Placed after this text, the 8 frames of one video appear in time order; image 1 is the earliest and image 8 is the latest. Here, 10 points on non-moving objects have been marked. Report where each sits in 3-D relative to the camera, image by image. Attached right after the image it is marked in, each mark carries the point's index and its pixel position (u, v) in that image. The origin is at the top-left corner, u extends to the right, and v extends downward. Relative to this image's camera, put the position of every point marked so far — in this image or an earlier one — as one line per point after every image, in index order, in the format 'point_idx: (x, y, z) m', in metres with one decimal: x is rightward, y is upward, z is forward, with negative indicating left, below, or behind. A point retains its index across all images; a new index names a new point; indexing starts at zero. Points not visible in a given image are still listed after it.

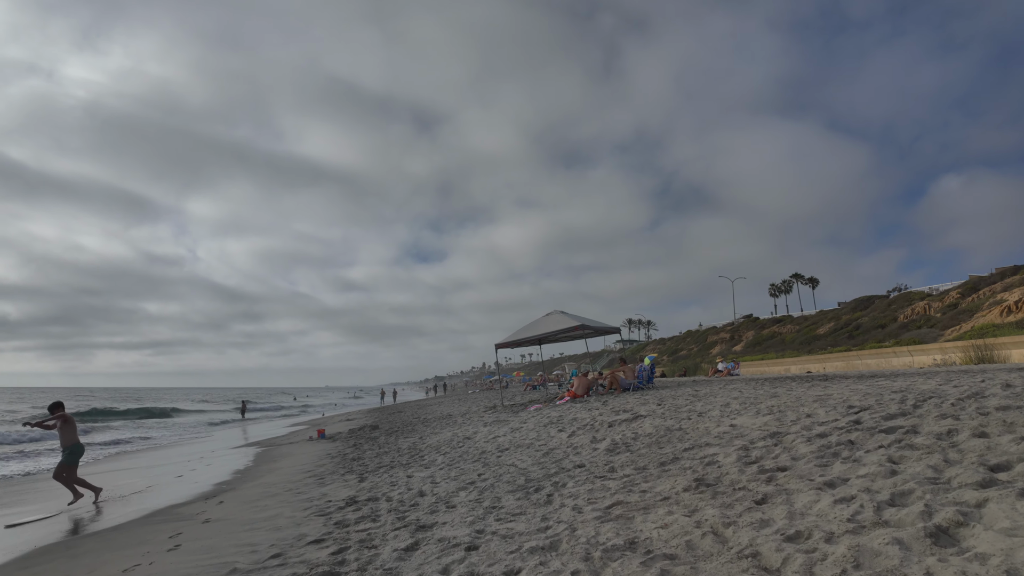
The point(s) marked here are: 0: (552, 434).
0: (+0.7, -2.5, +8.2) m
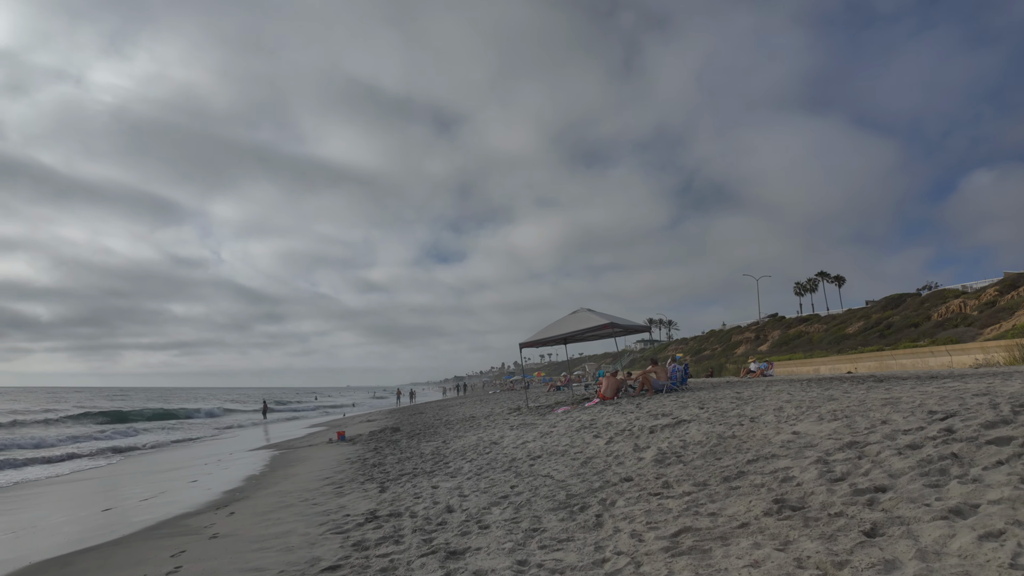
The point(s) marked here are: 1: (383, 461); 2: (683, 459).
0: (+1.2, -2.4, +7.5) m
1: (-2.3, -3.1, +8.7) m
2: (+2.0, -2.0, +5.6) m
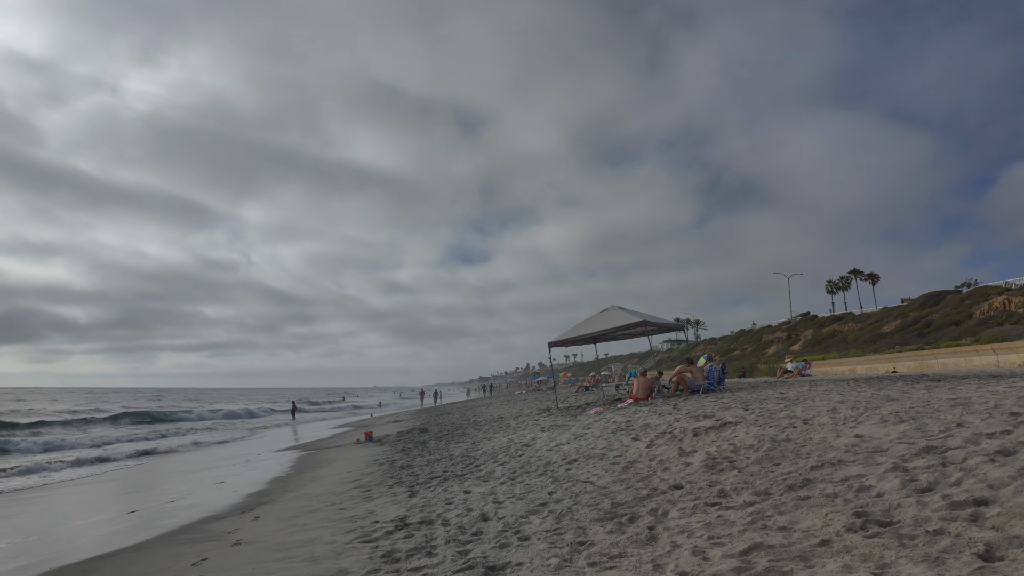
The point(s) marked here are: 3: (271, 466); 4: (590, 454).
0: (+1.7, -2.3, +7.1) m
1: (-1.7, -3.0, +8.4) m
2: (+2.4, -1.9, +5.1) m
3: (-5.5, -3.9, +10.6) m
4: (+1.1, -2.3, +6.7) m
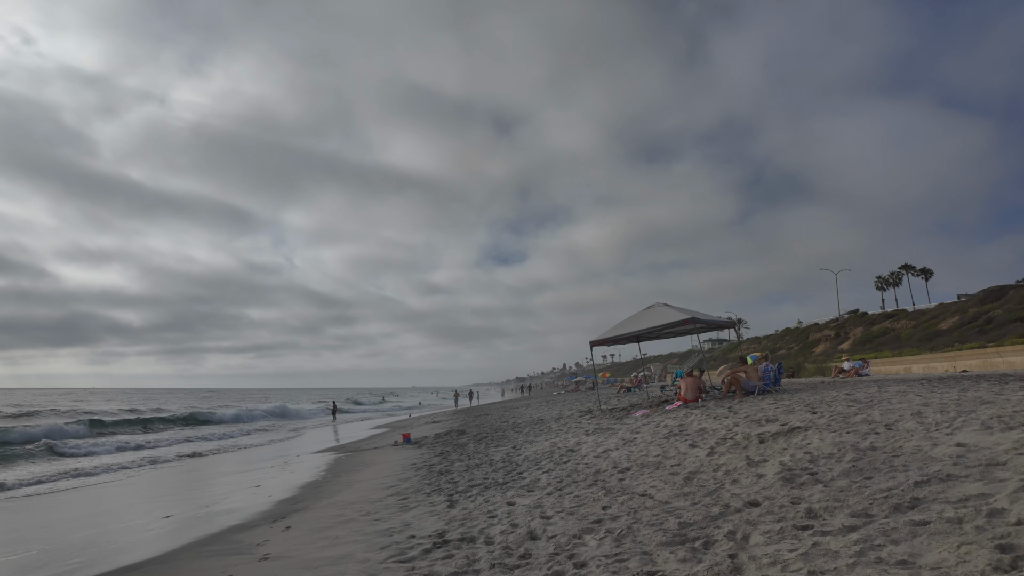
0: (+2.3, -2.2, +6.4) m
1: (-1.0, -3.0, +8.0) m
2: (+2.8, -1.7, +4.5) m
3: (-4.6, -3.9, +10.5) m
4: (+1.7, -2.2, +6.1) m
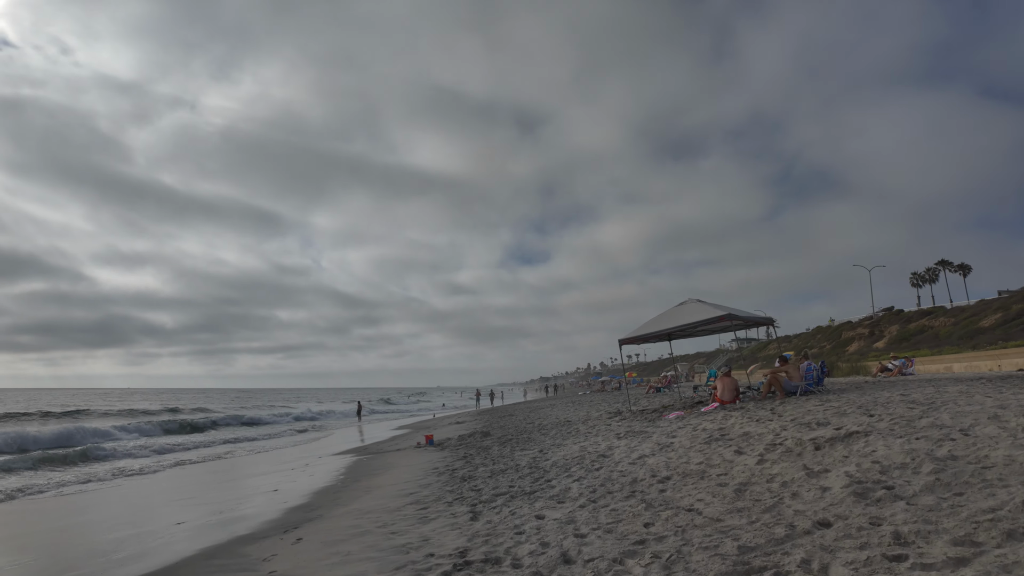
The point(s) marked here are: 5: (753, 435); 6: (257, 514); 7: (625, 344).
0: (+2.6, -2.0, +5.8) m
1: (-0.6, -2.9, +7.6) m
2: (+3.1, -1.6, +3.9) m
3: (-4.0, -3.9, +10.2) m
4: (+2.0, -2.1, +5.6) m
5: (+3.5, -2.1, +7.0) m
6: (-3.2, -2.9, +6.5) m
7: (+3.1, -1.6, +13.6) m
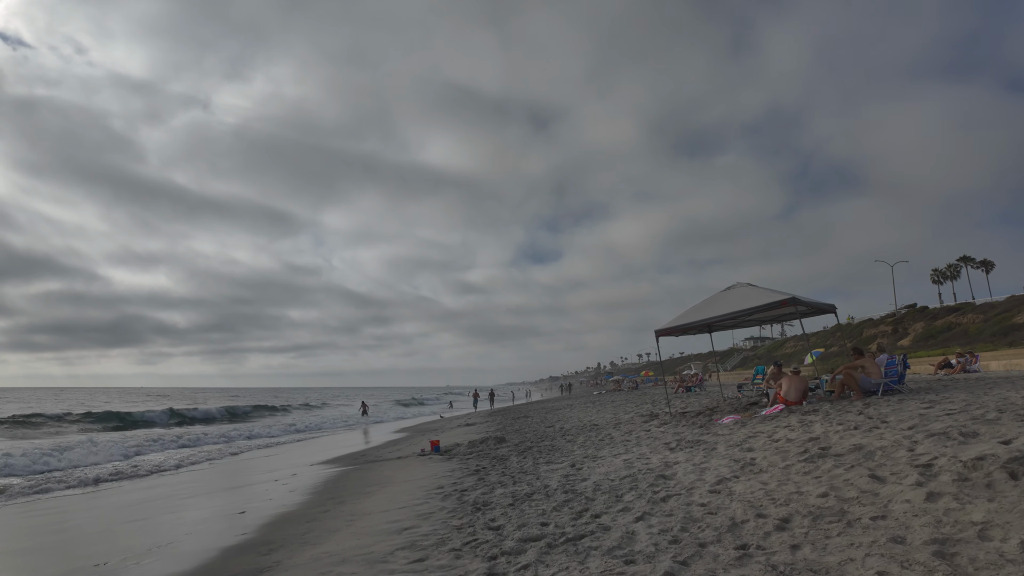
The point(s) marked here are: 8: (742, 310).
0: (+2.9, -1.6, +4.0) m
1: (-0.3, -2.5, +5.8) m
2: (+3.3, -1.2, +2.0) m
3: (-3.6, -3.5, +8.5) m
4: (+2.3, -1.7, +3.7) m
5: (+3.8, -1.7, +5.1) m
6: (-2.9, -2.5, +4.7) m
7: (+3.6, -1.1, +11.7) m
8: (+5.0, -0.5, +10.7) m
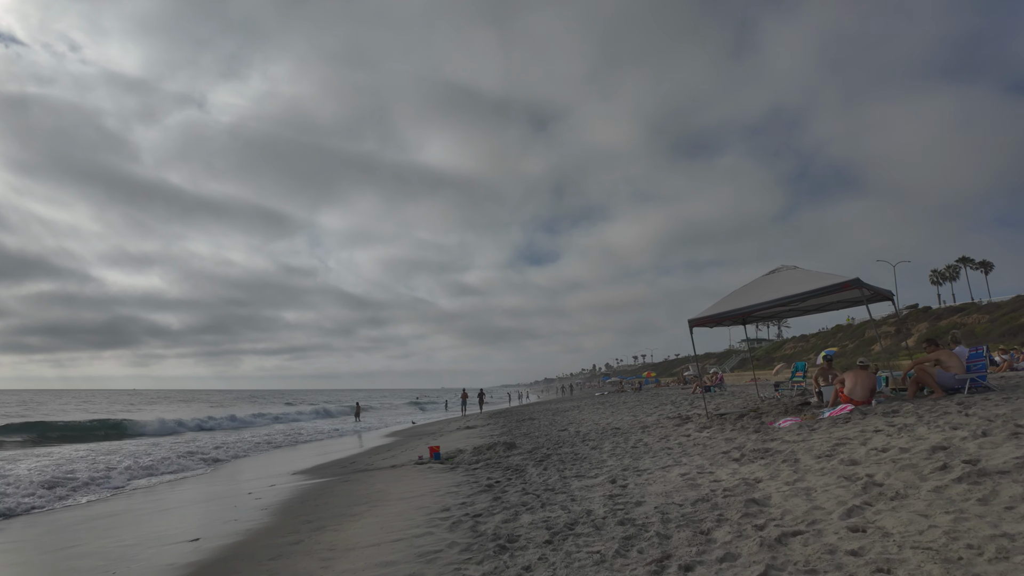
0: (+3.2, -1.3, +2.5) m
1: (0.0, -2.1, +4.3) m
2: (+3.7, -0.8, +0.5) m
3: (-3.4, -3.1, +6.9) m
4: (+2.6, -1.3, +2.2) m
5: (+4.1, -1.3, +3.6) m
6: (-2.6, -2.1, +3.2) m
7: (+3.8, -0.8, +10.3) m
8: (+5.3, -0.1, +9.2) m
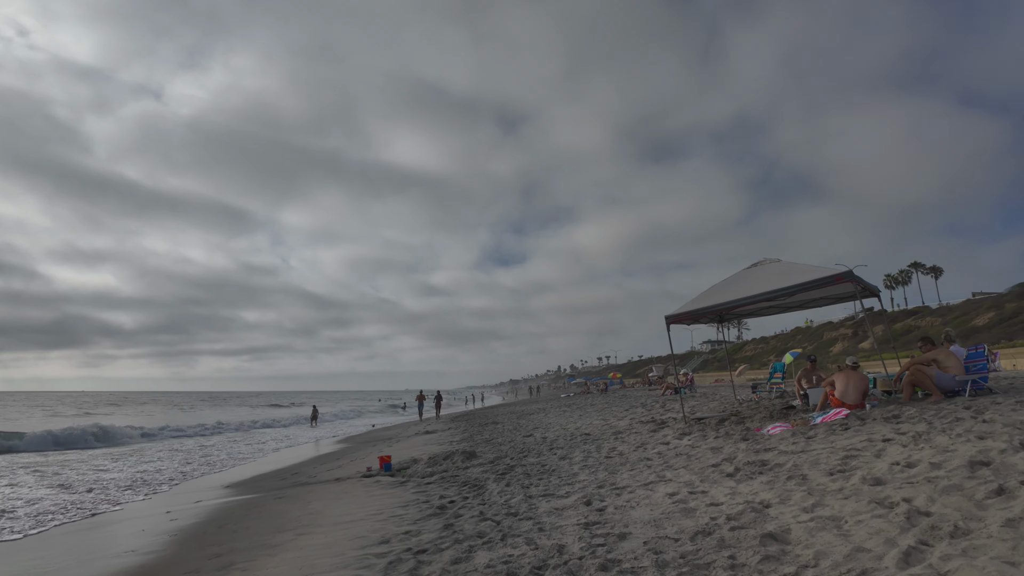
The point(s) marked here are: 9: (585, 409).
0: (+3.0, -1.1, +1.7) m
1: (-0.3, -1.9, +3.3) m
2: (+3.6, -0.7, -0.3) m
3: (-3.9, -2.9, +5.7) m
4: (+2.4, -1.2, +1.4) m
5: (+3.8, -1.2, +2.9) m
6: (-2.9, -1.9, +2.0) m
7: (+3.1, -0.7, +9.5) m
8: (+4.6, 0.0, +8.5) m
9: (+2.7, -4.5, +18.2) m
